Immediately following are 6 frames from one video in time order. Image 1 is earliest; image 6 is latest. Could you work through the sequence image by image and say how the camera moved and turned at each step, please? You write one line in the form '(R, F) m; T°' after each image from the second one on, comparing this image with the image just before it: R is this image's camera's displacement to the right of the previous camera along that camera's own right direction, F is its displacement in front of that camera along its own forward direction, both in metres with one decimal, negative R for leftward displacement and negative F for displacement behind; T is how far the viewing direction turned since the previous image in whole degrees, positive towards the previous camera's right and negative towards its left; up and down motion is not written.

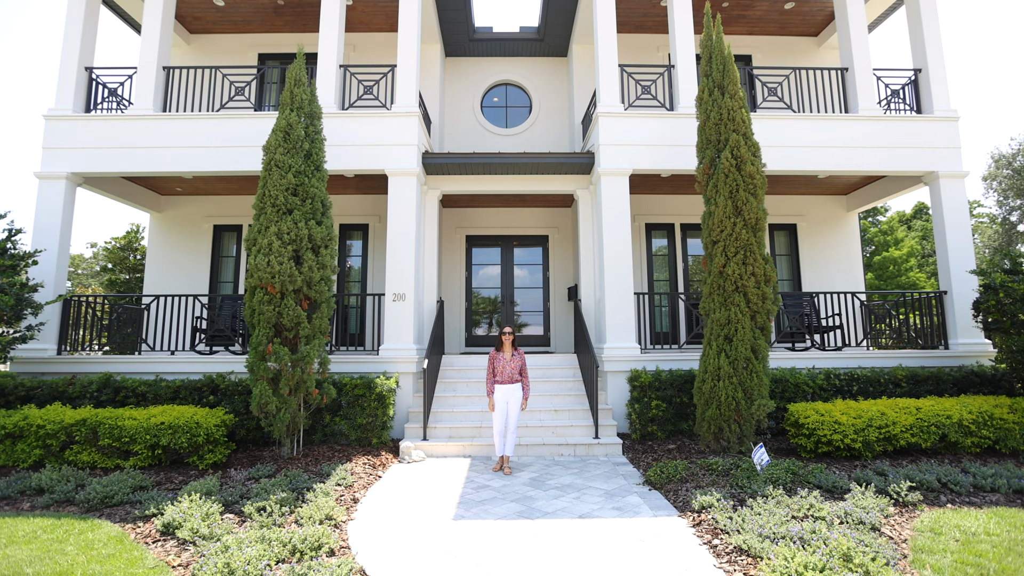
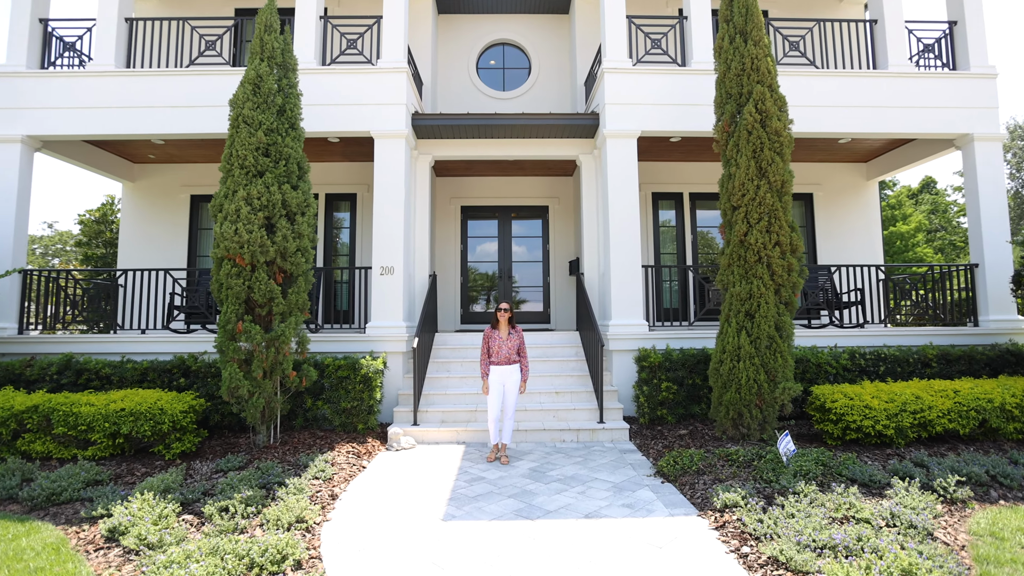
(0.0, +0.6) m; 0°
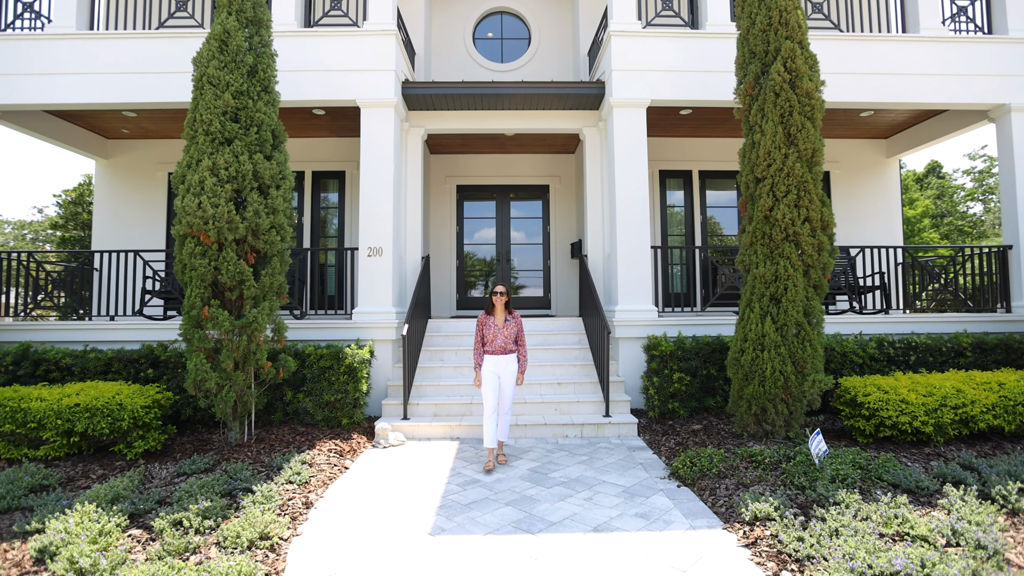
(0.0, +0.5) m; 0°
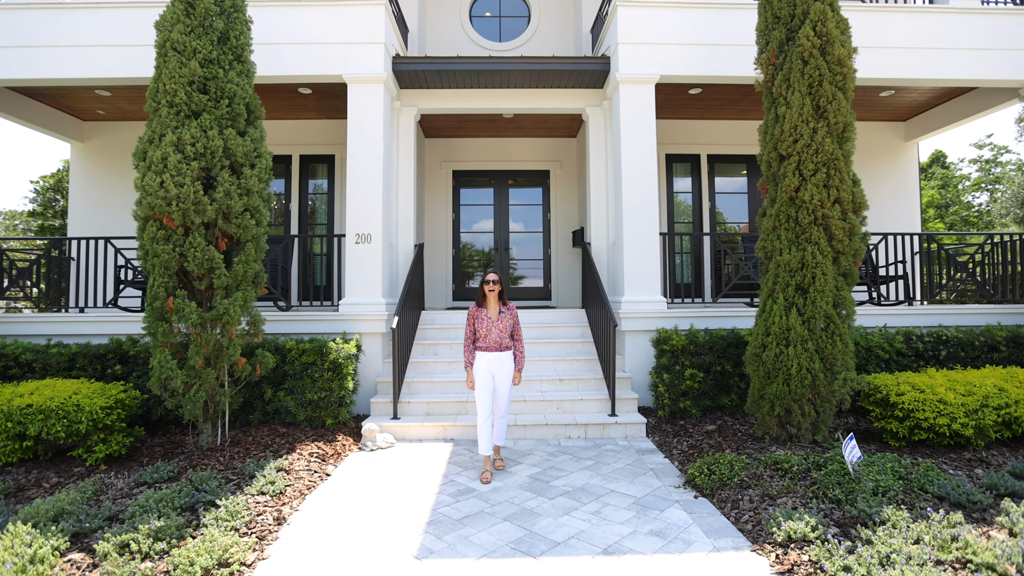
(0.0, +0.4) m; 0°
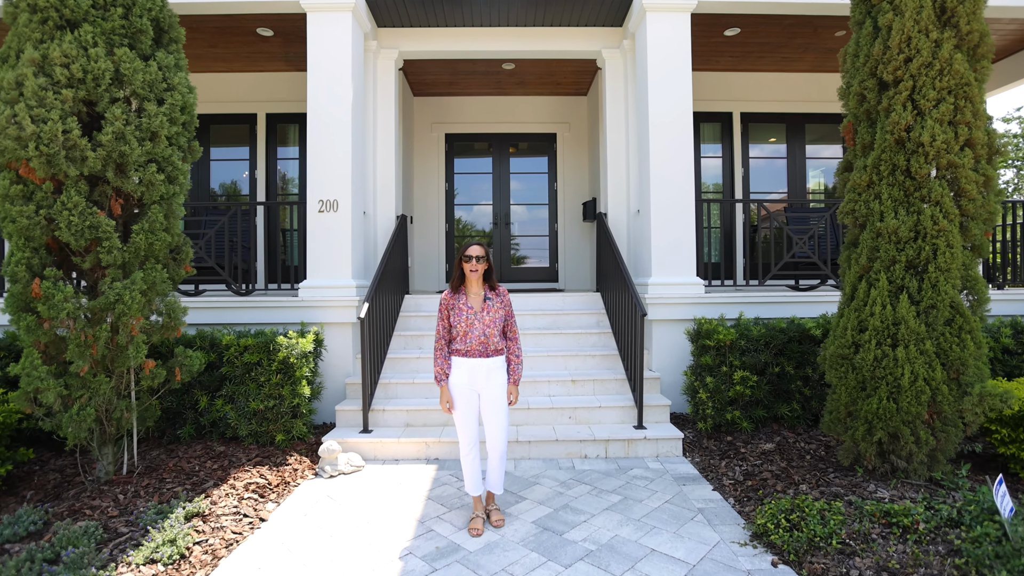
(0.0, +1.2) m; 0°
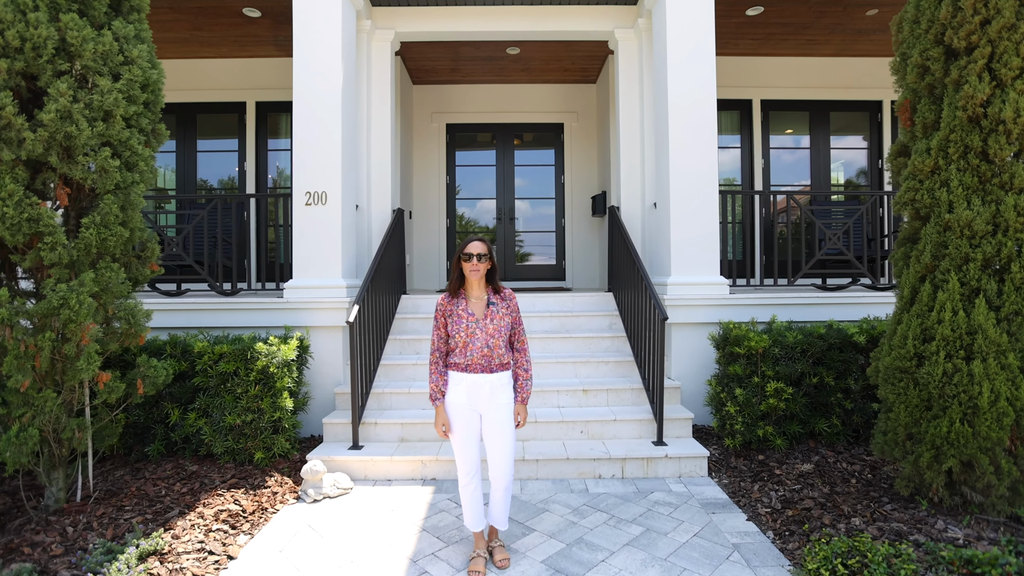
(0.0, +0.4) m; 0°
